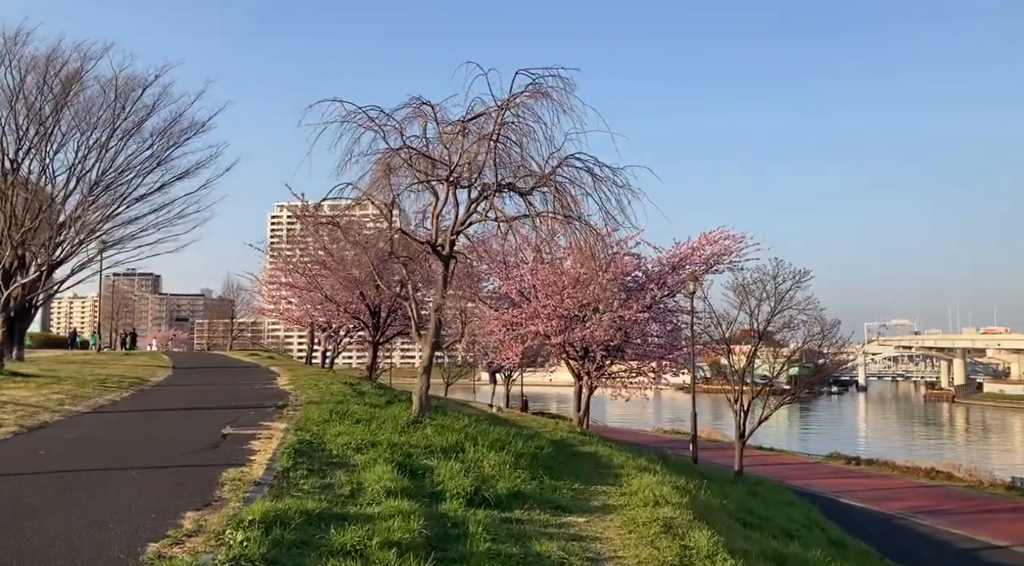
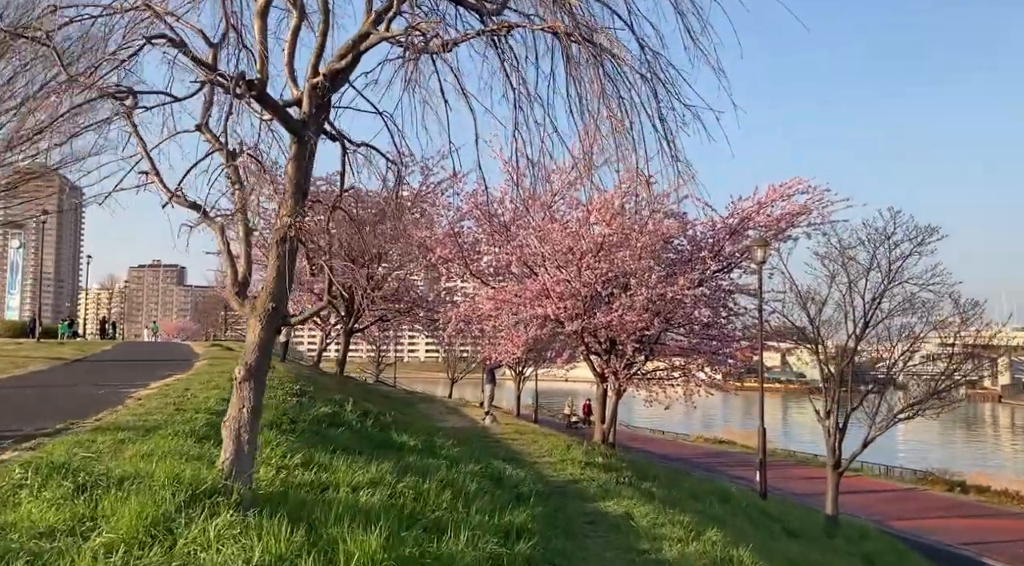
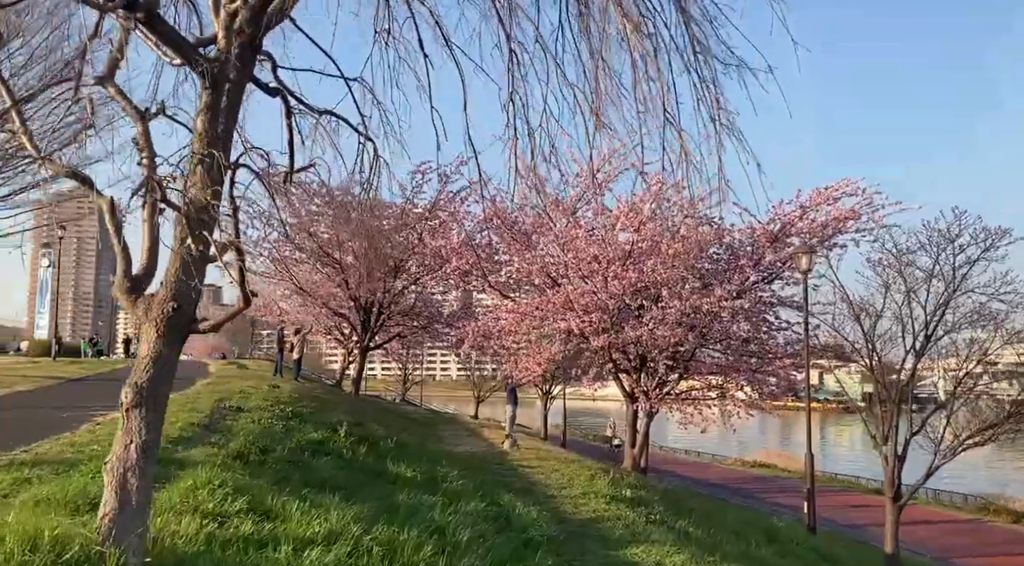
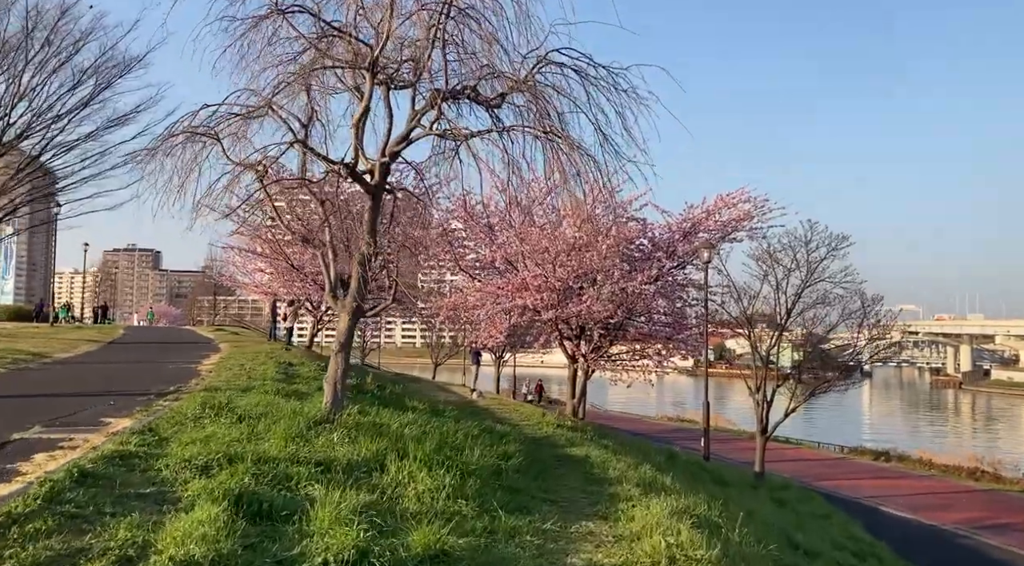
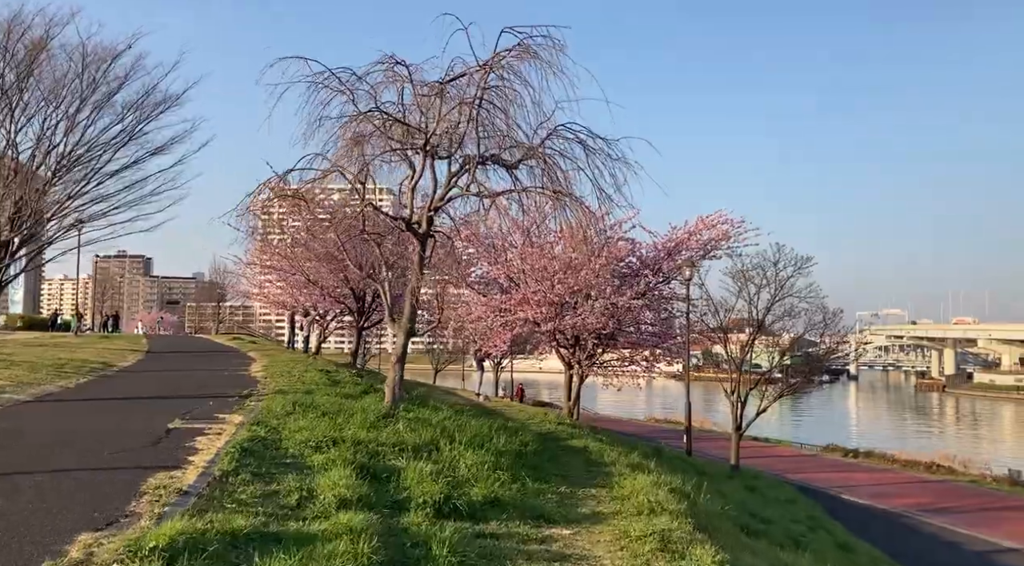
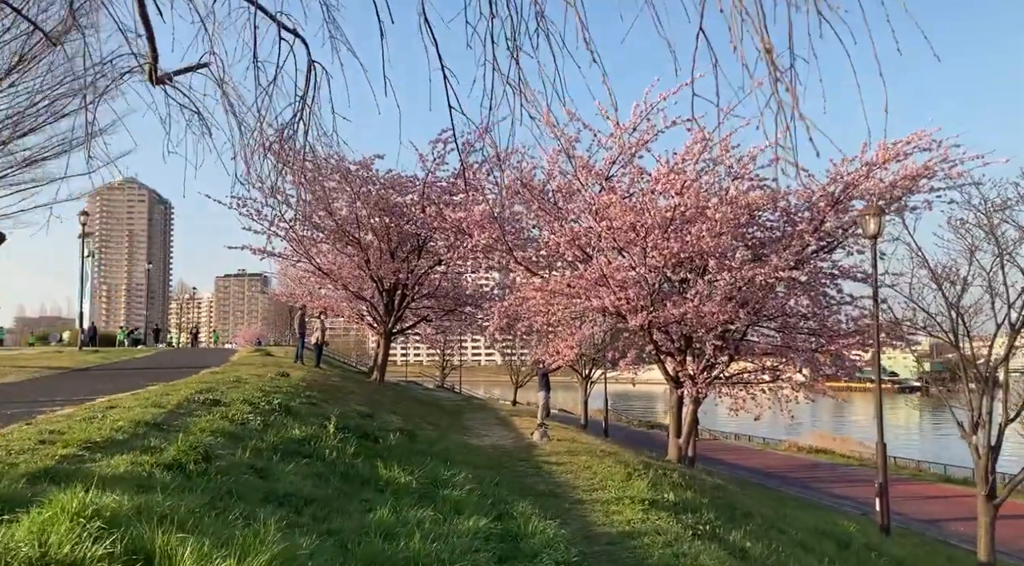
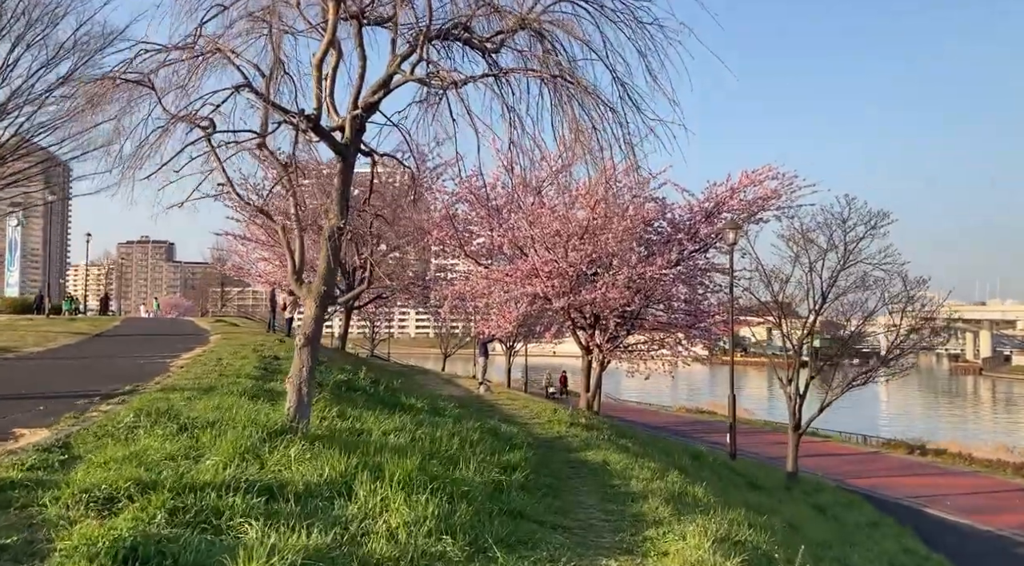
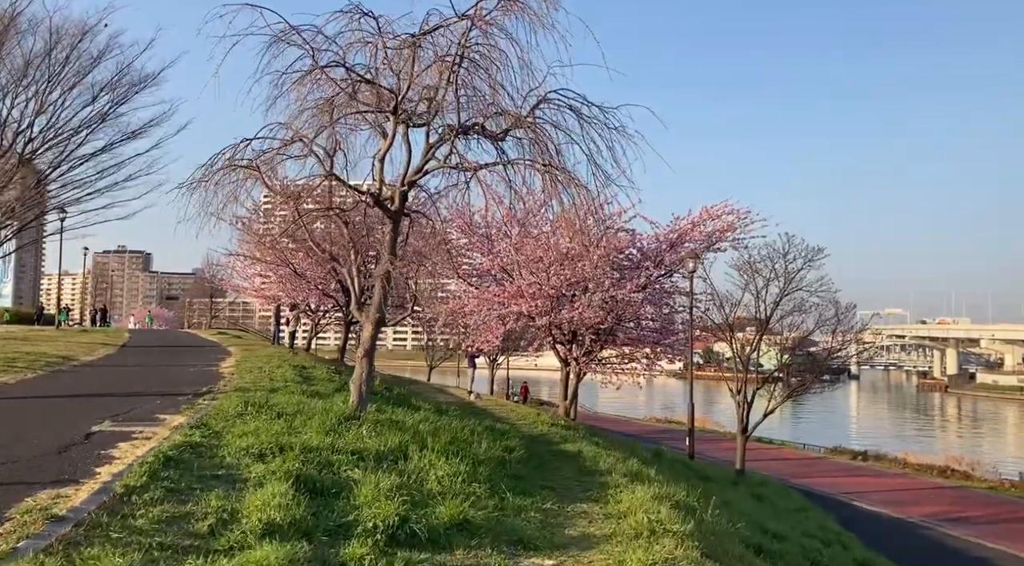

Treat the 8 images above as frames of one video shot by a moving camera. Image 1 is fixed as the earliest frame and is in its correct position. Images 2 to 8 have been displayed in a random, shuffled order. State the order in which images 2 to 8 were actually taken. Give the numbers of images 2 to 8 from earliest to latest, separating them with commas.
5, 8, 4, 7, 2, 3, 6
